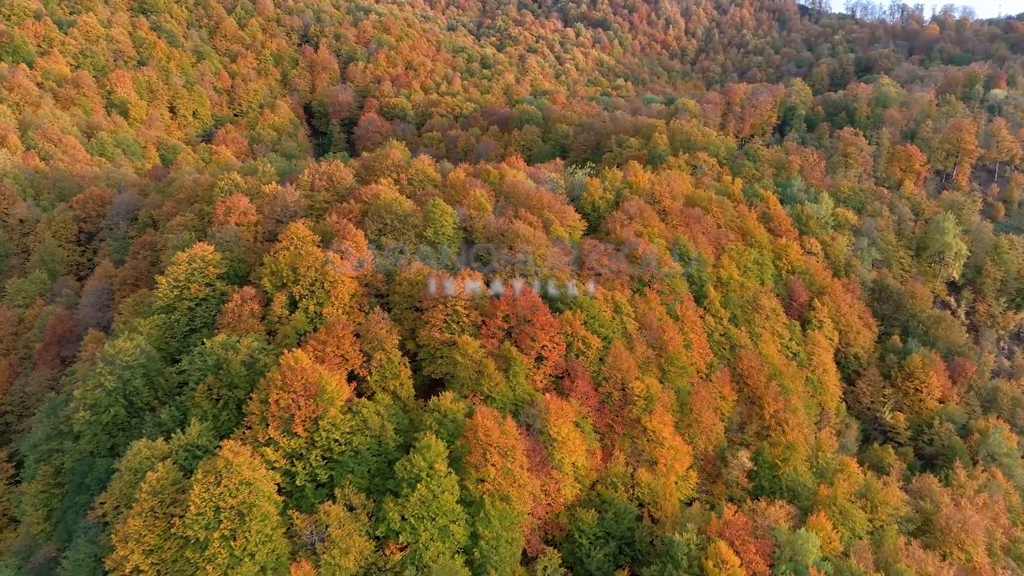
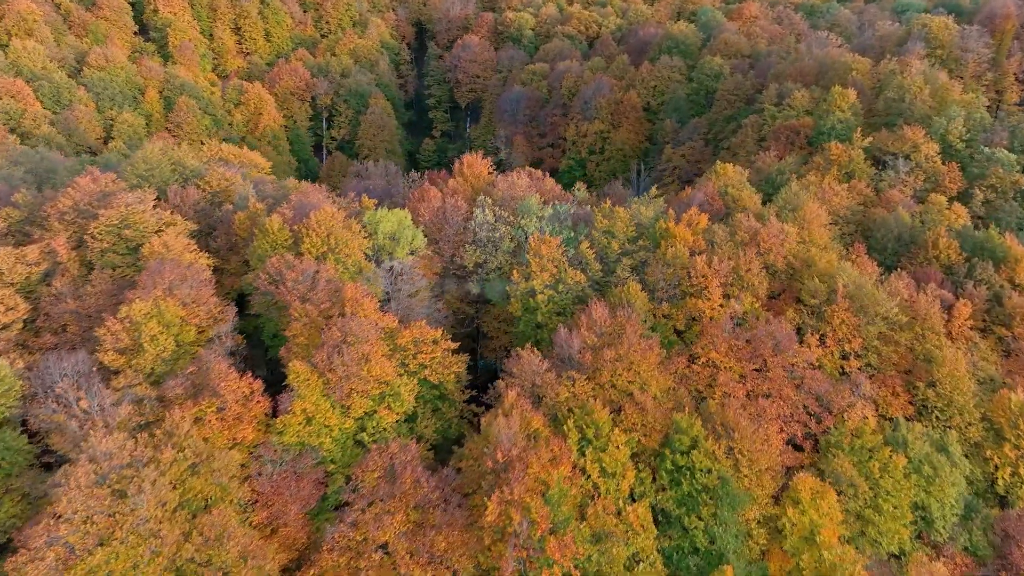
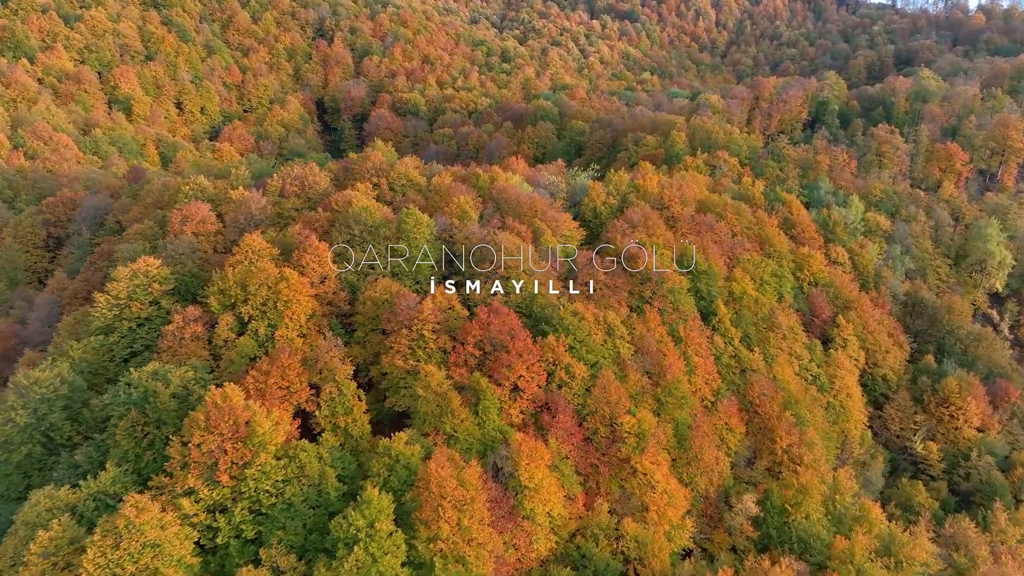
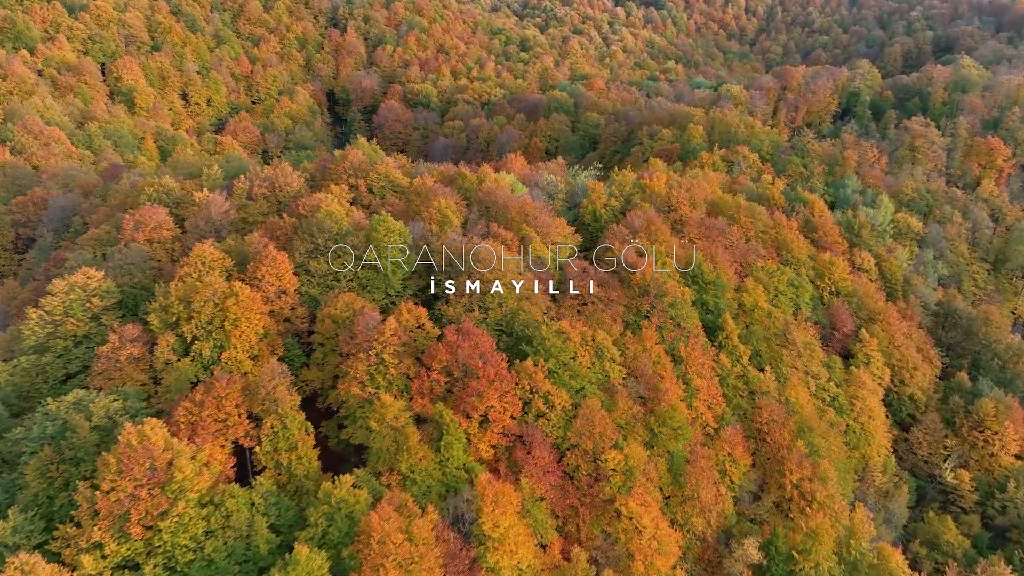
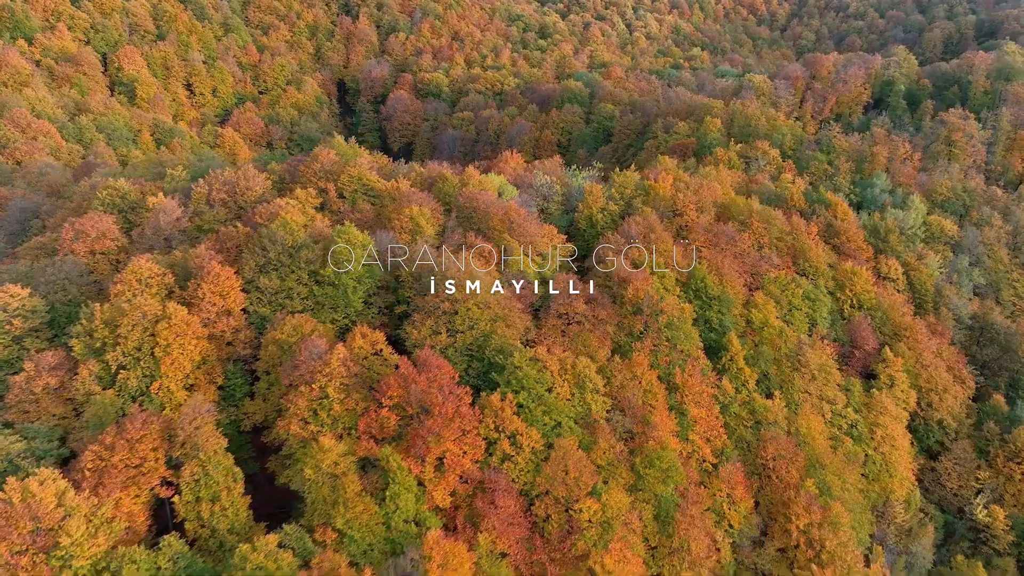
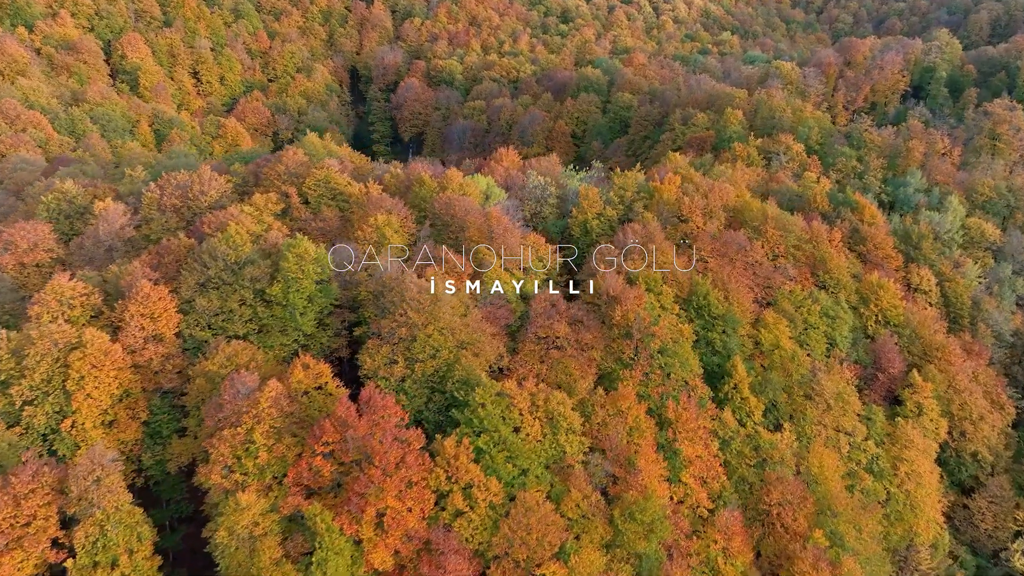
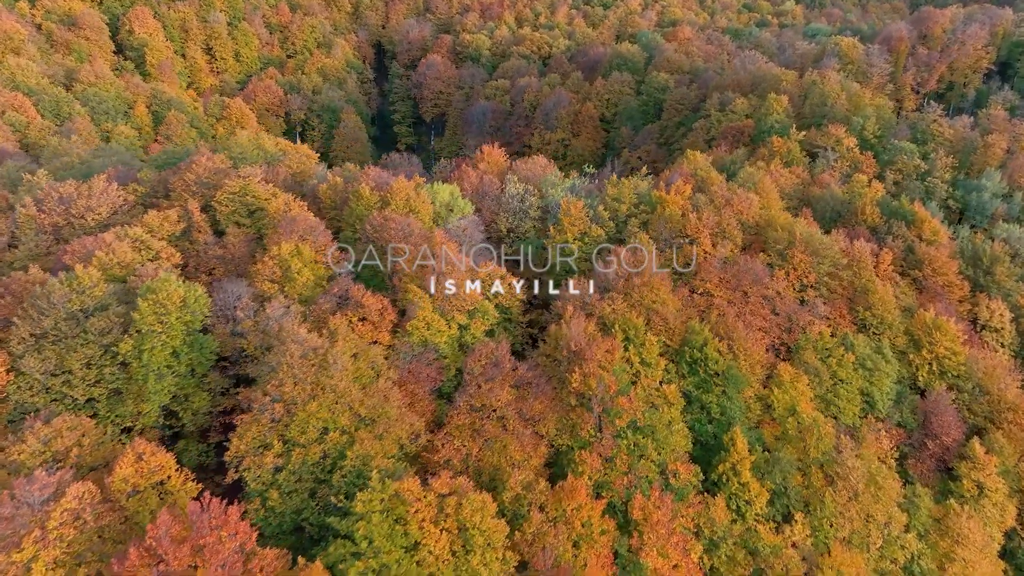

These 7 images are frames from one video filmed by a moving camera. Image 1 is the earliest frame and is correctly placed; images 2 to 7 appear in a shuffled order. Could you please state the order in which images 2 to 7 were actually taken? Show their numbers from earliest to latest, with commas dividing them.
3, 4, 5, 6, 7, 2
